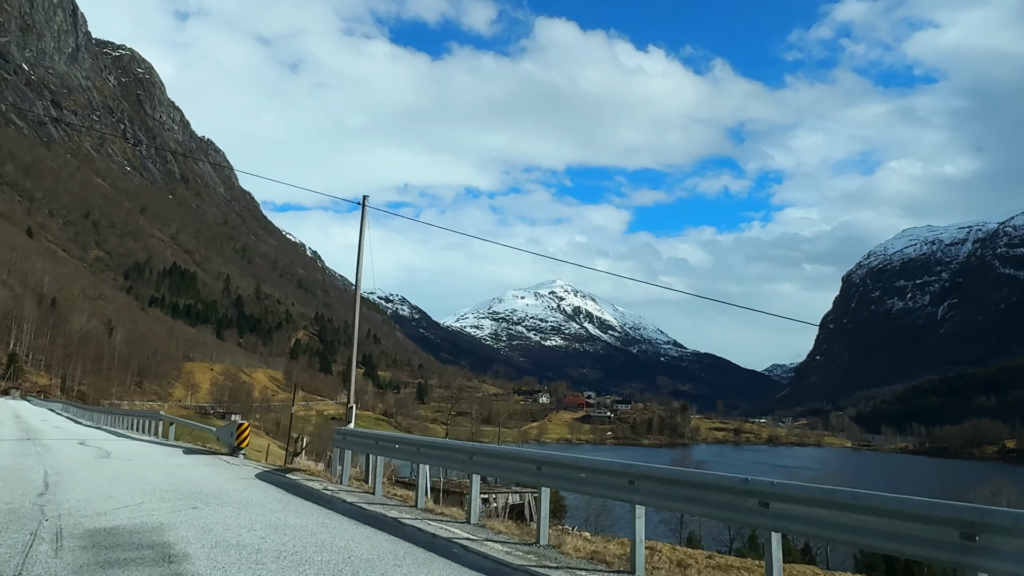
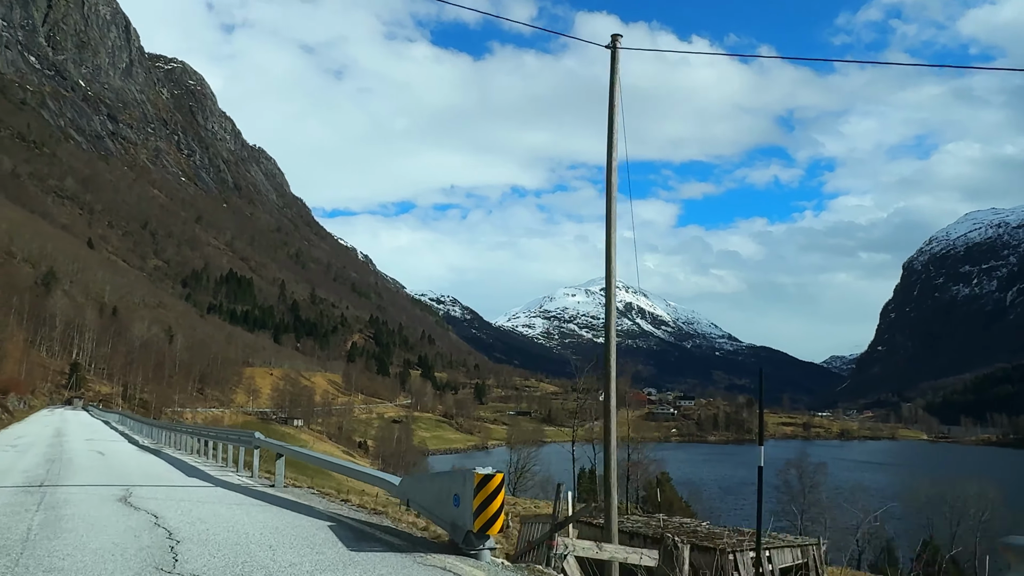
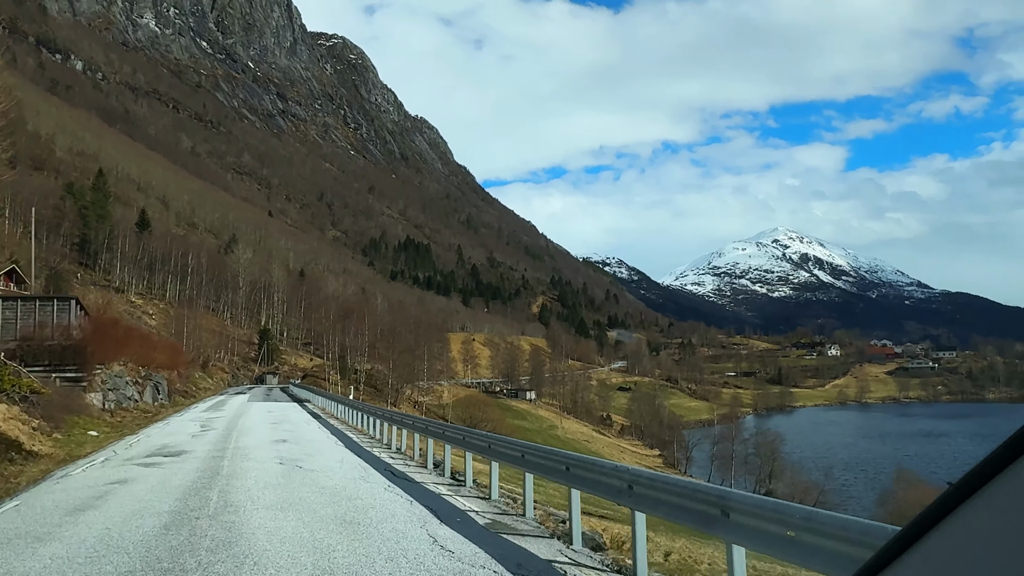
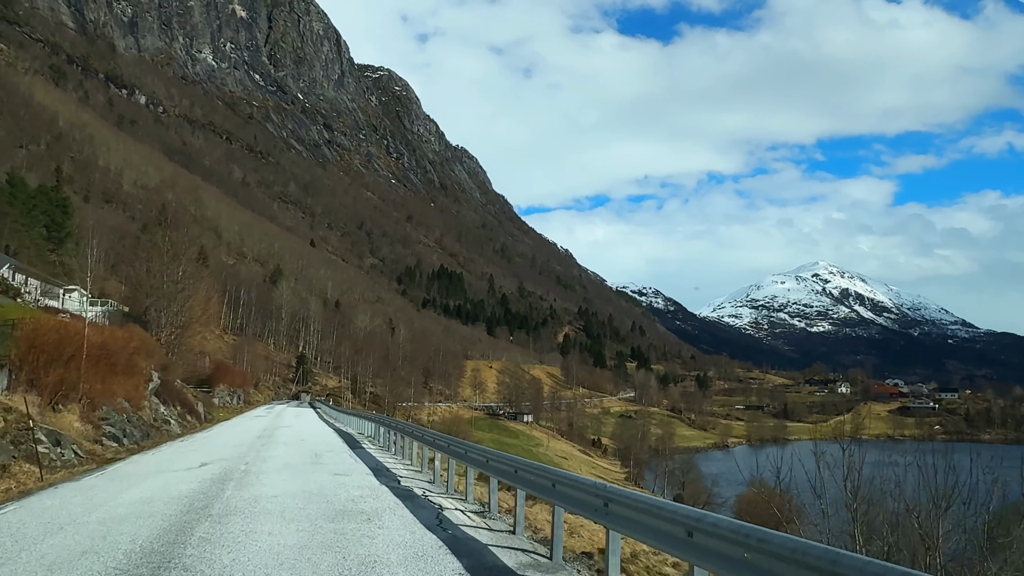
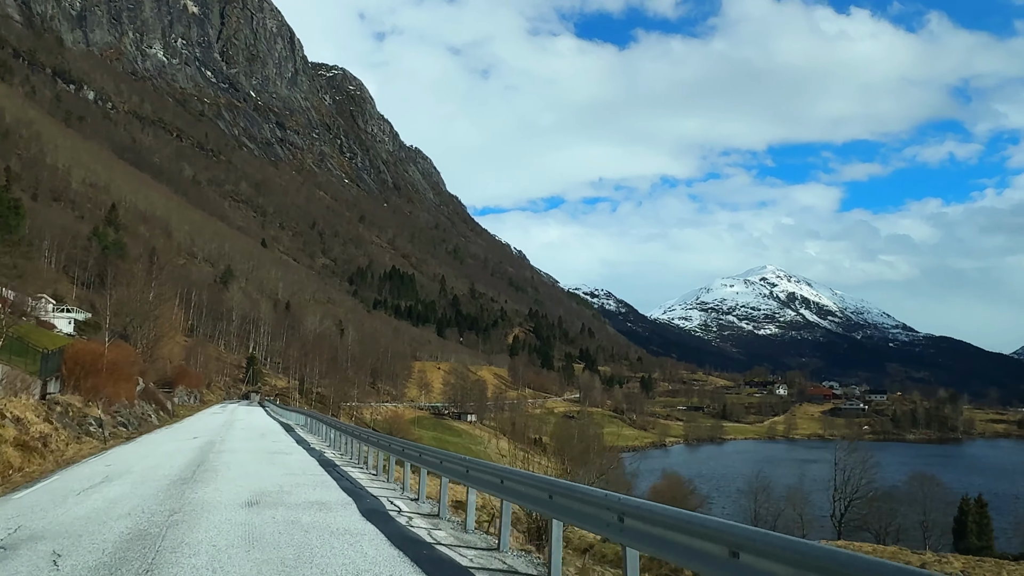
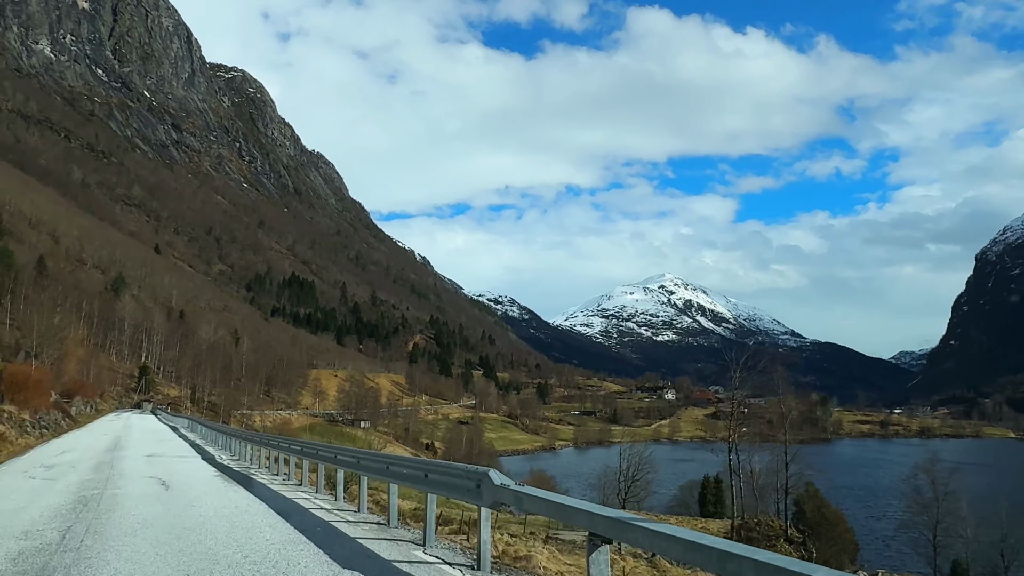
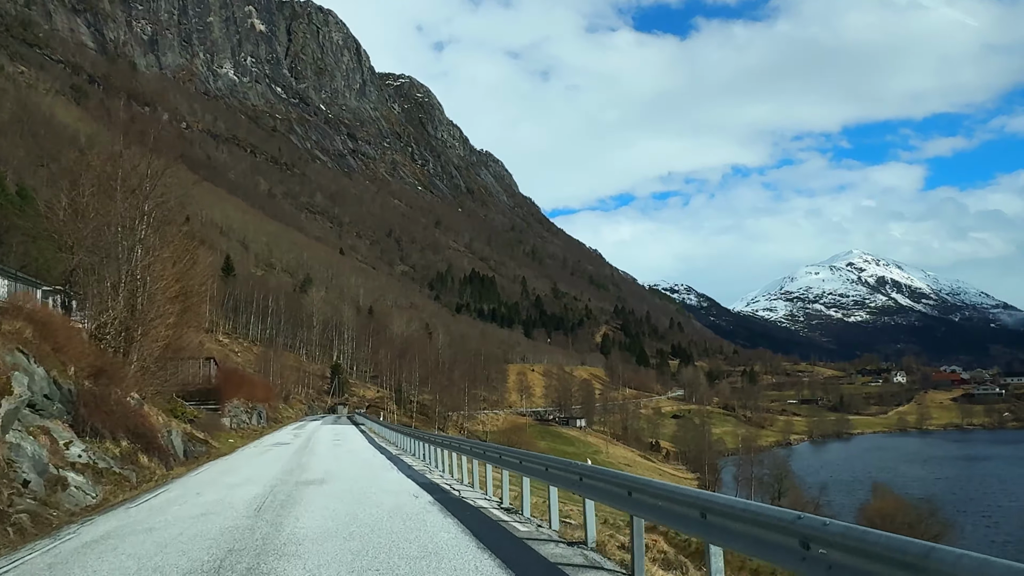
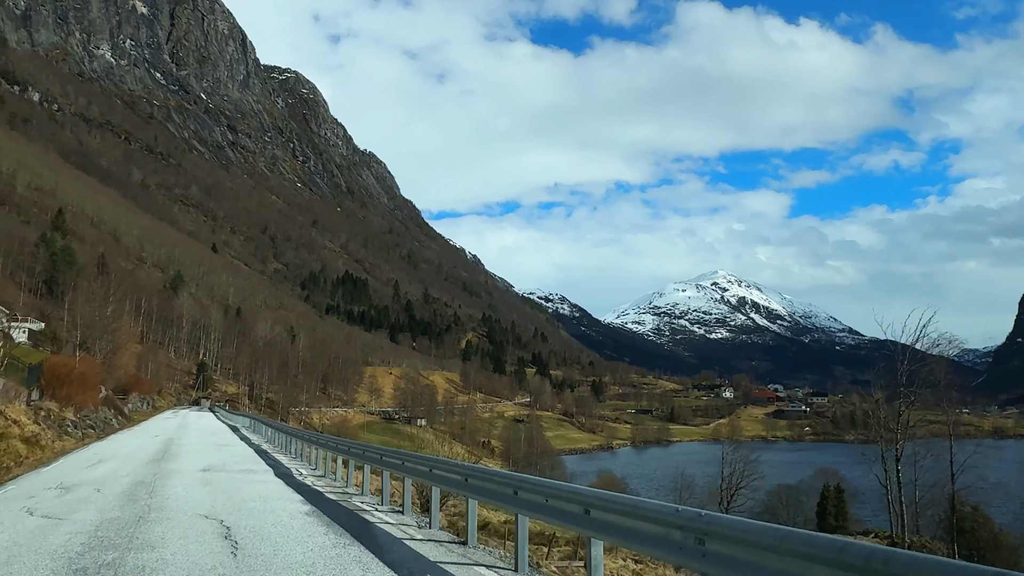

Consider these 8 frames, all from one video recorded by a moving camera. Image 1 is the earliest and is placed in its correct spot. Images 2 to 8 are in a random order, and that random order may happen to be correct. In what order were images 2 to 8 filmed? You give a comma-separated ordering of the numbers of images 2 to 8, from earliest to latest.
2, 6, 8, 5, 4, 7, 3
